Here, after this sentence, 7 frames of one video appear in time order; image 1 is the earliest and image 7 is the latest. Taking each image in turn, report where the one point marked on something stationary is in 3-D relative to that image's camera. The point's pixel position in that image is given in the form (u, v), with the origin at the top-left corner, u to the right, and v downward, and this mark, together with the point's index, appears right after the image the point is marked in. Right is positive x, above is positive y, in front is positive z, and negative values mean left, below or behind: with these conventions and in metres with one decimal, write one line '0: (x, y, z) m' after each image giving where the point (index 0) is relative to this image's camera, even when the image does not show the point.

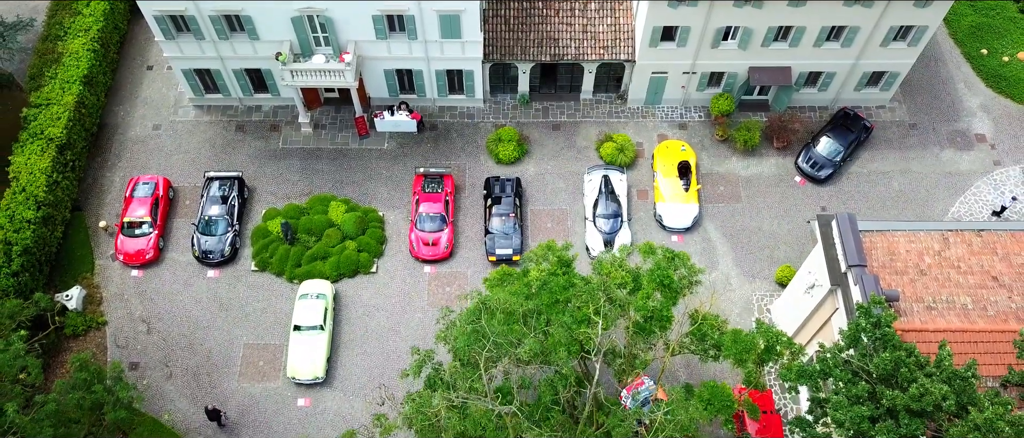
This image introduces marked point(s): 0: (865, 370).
0: (+7.5, -3.2, +17.1) m
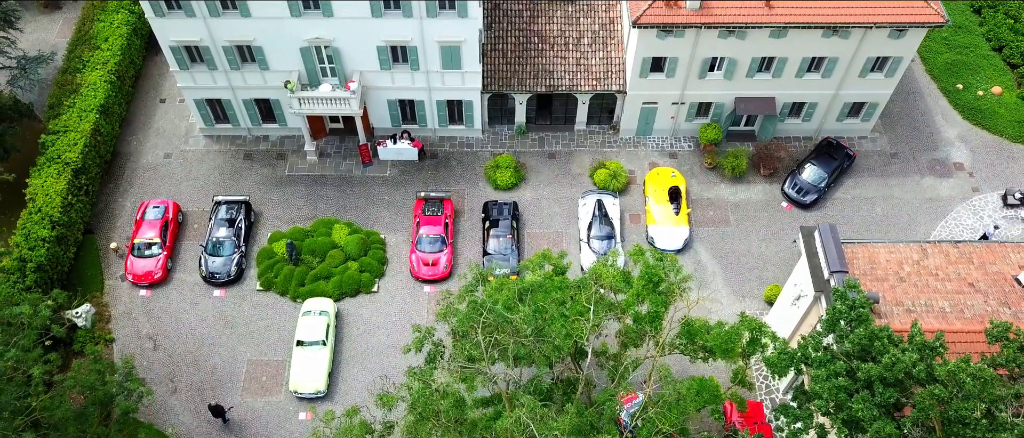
0: (+7.4, -2.9, +18.0) m
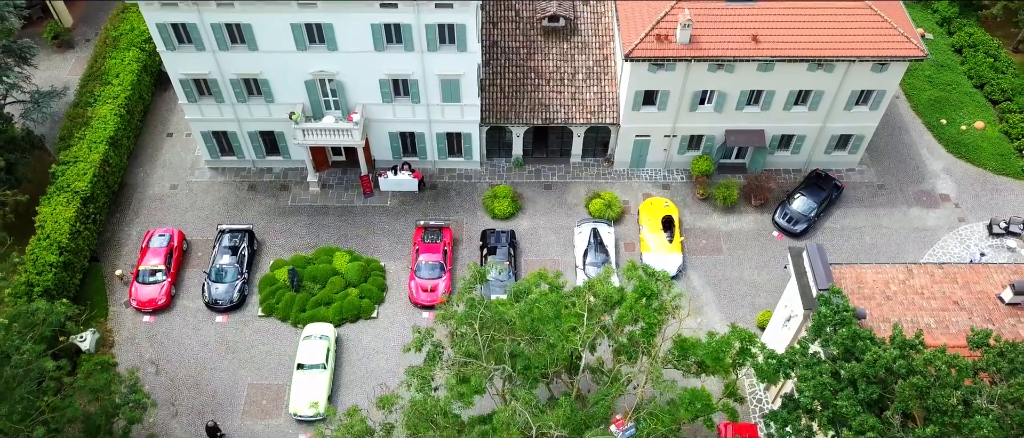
0: (+7.3, -3.1, +18.7) m
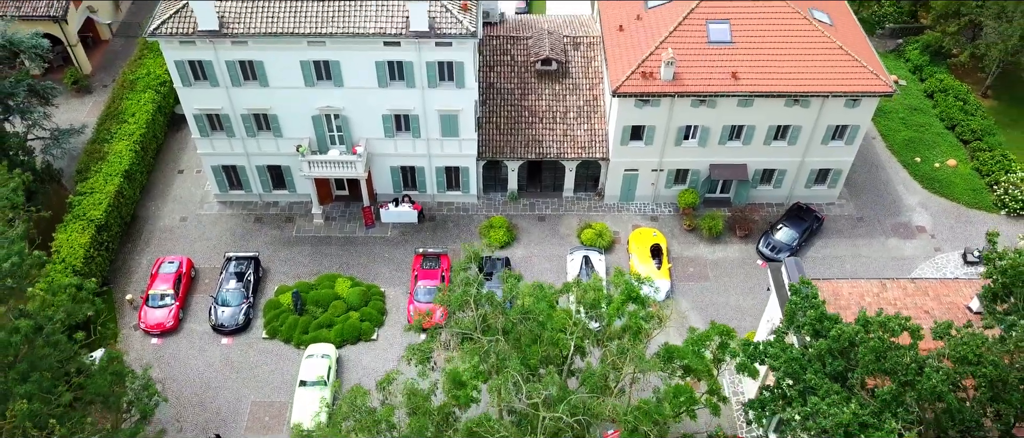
0: (+7.1, -2.9, +20.0) m
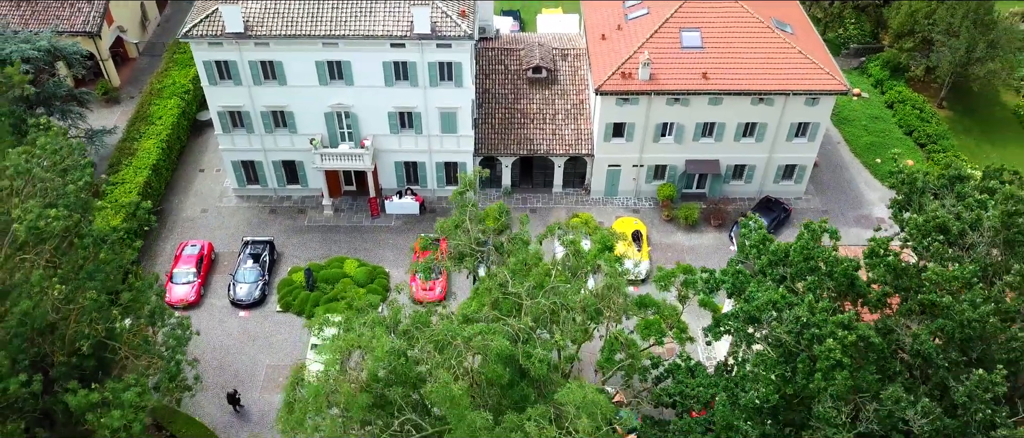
0: (+6.8, -1.2, +23.4) m
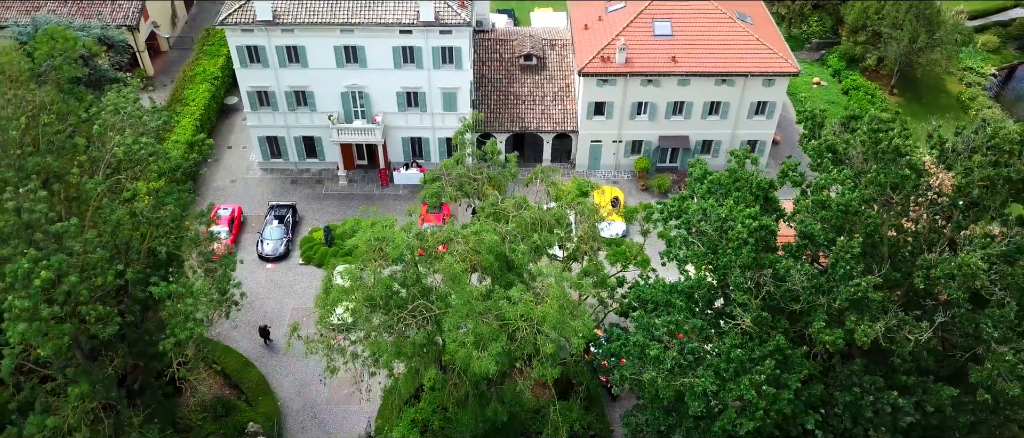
0: (+6.5, +0.9, +28.8) m
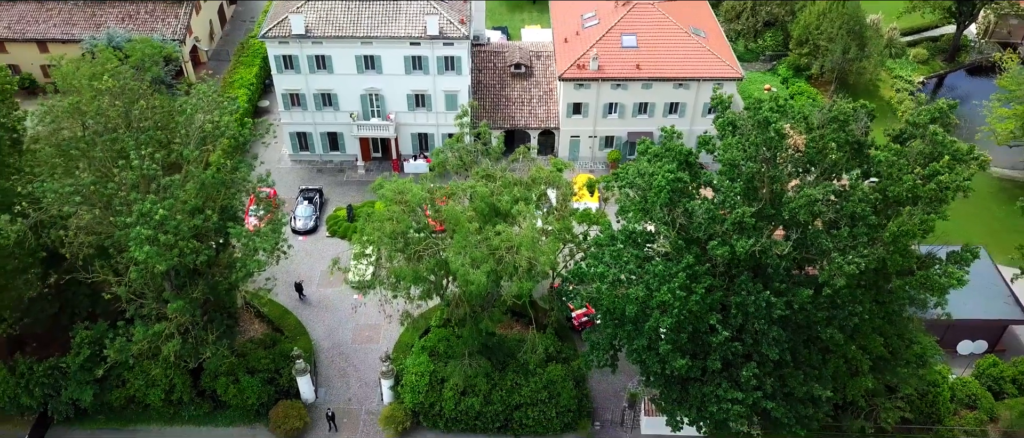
0: (+5.9, +2.5, +37.4) m
